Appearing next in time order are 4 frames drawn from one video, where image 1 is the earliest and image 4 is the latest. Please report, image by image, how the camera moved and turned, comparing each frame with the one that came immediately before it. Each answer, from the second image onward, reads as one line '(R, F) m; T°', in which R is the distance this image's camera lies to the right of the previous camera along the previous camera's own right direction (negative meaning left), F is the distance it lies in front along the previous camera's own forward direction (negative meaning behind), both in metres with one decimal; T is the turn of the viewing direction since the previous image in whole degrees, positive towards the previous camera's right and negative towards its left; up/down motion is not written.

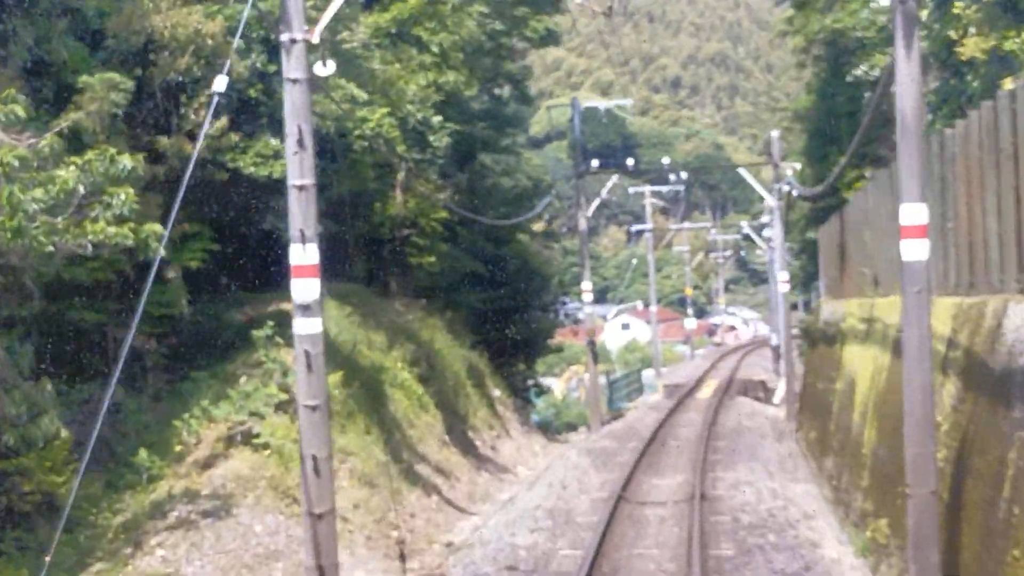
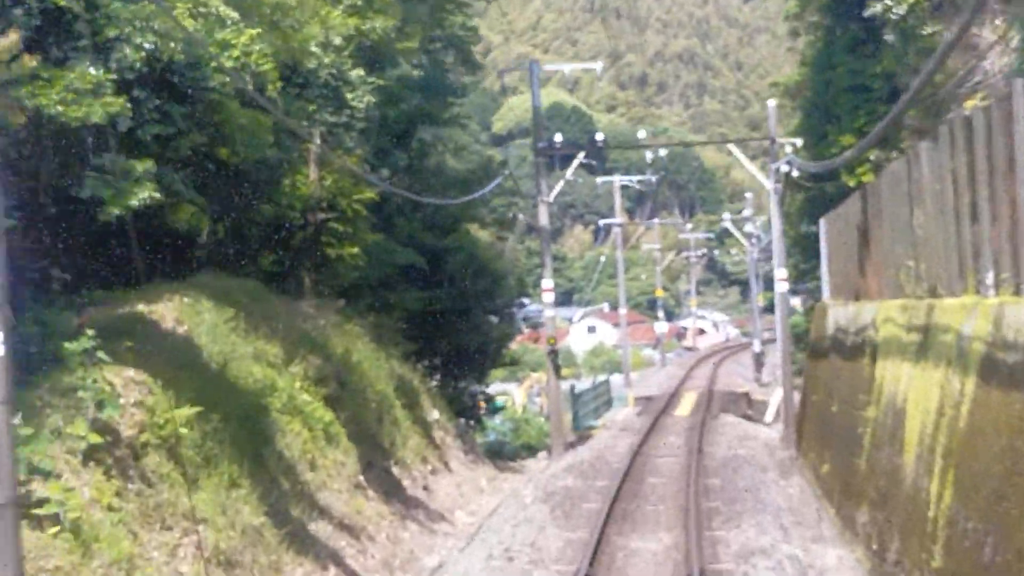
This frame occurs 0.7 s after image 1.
(+0.2, +3.2) m; +1°
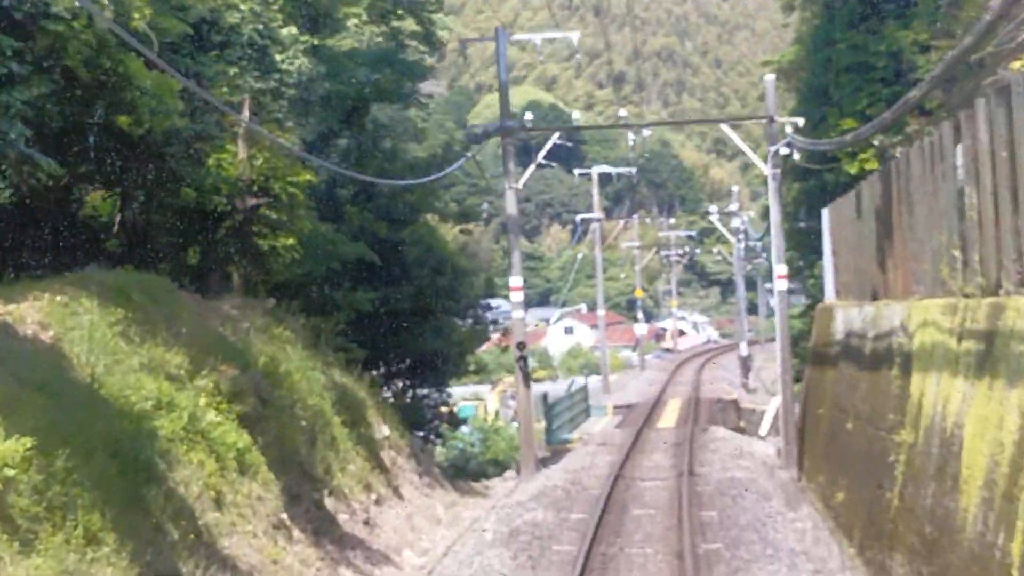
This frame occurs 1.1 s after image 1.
(+0.1, +1.9) m; +1°
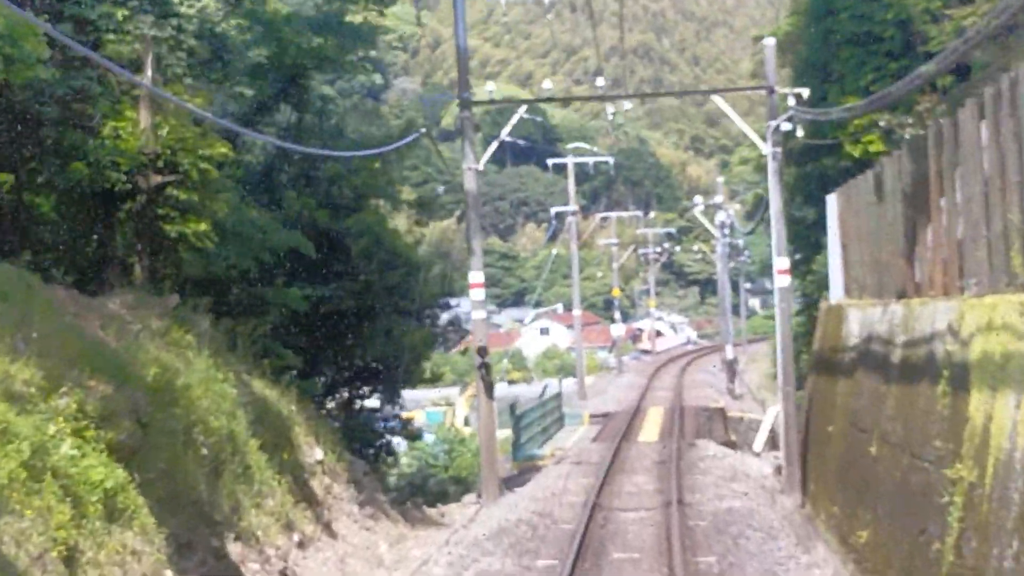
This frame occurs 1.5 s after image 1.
(+0.1, +1.9) m; +1°
